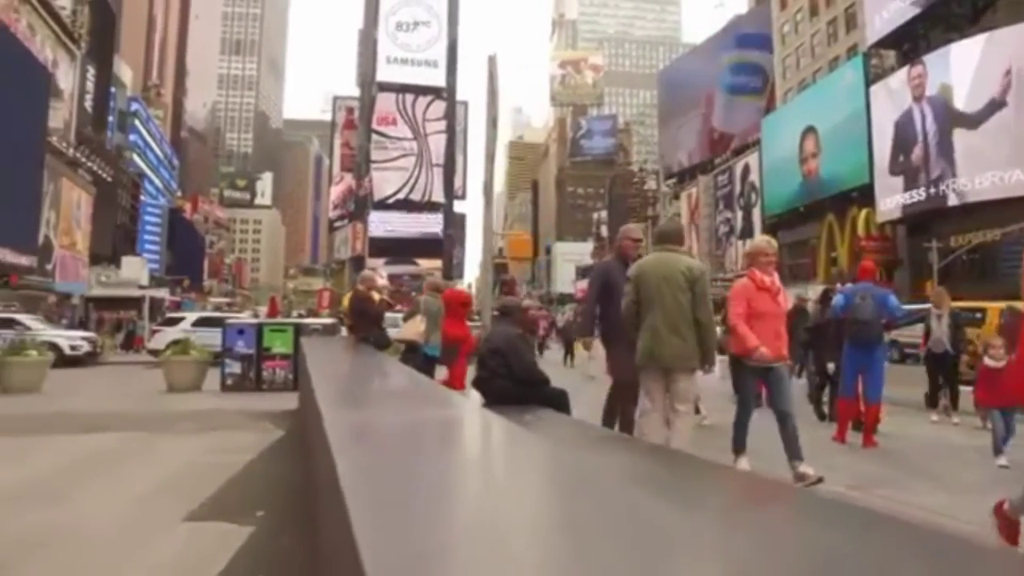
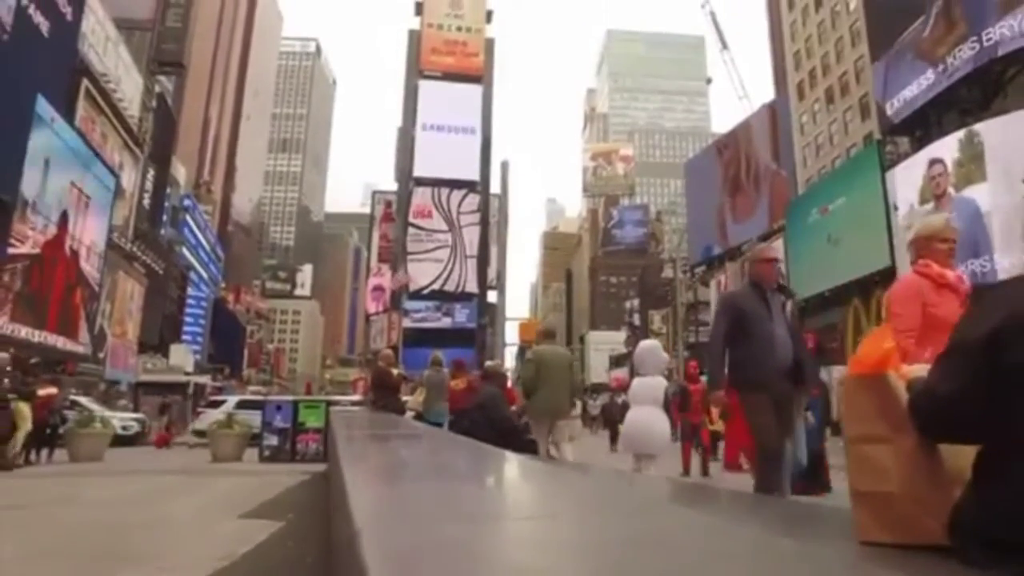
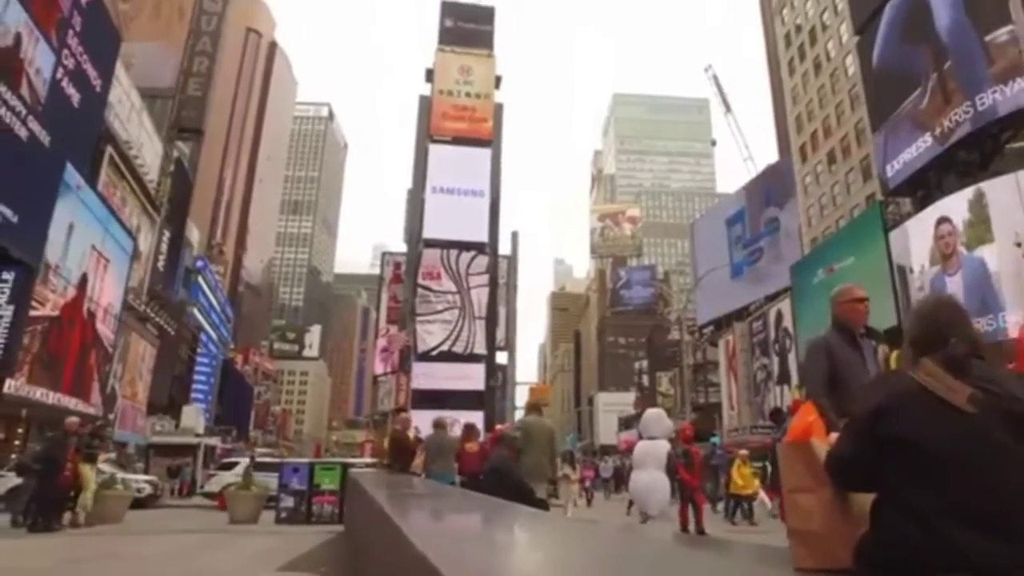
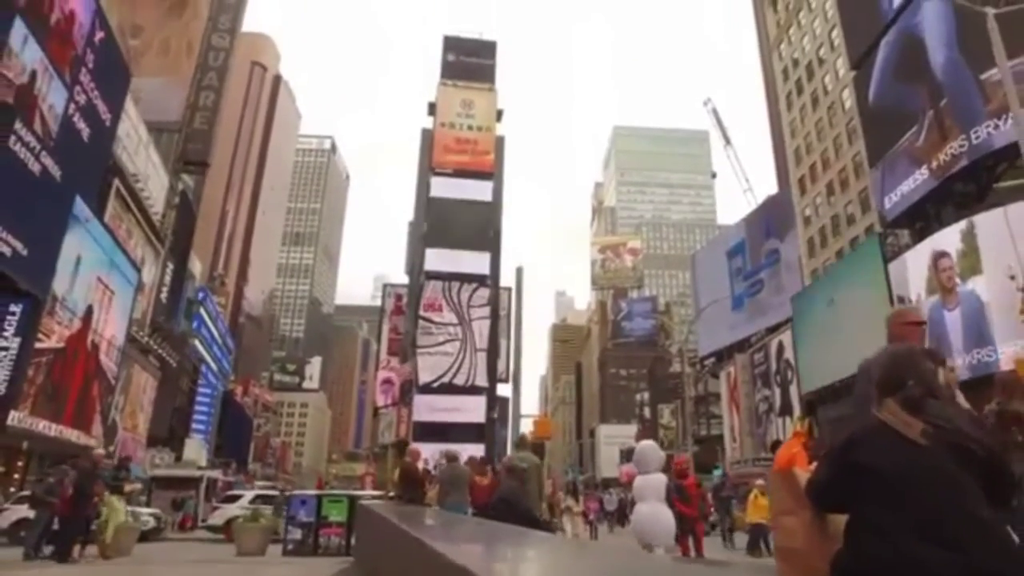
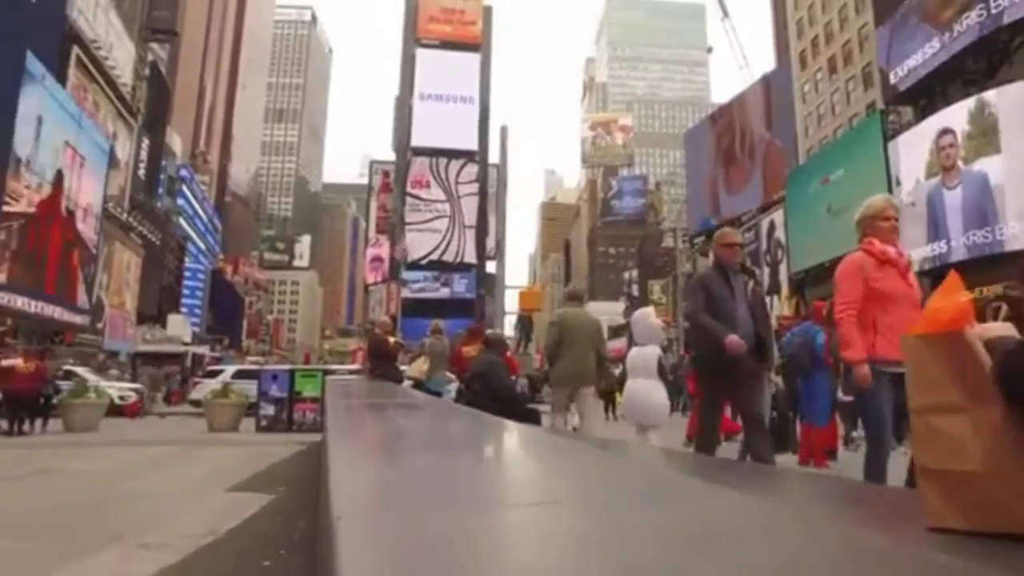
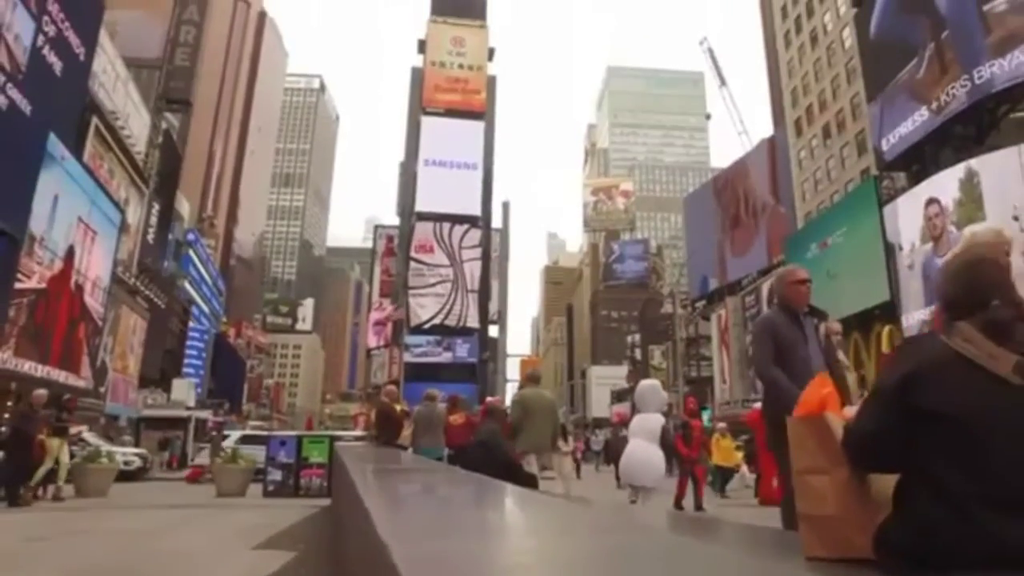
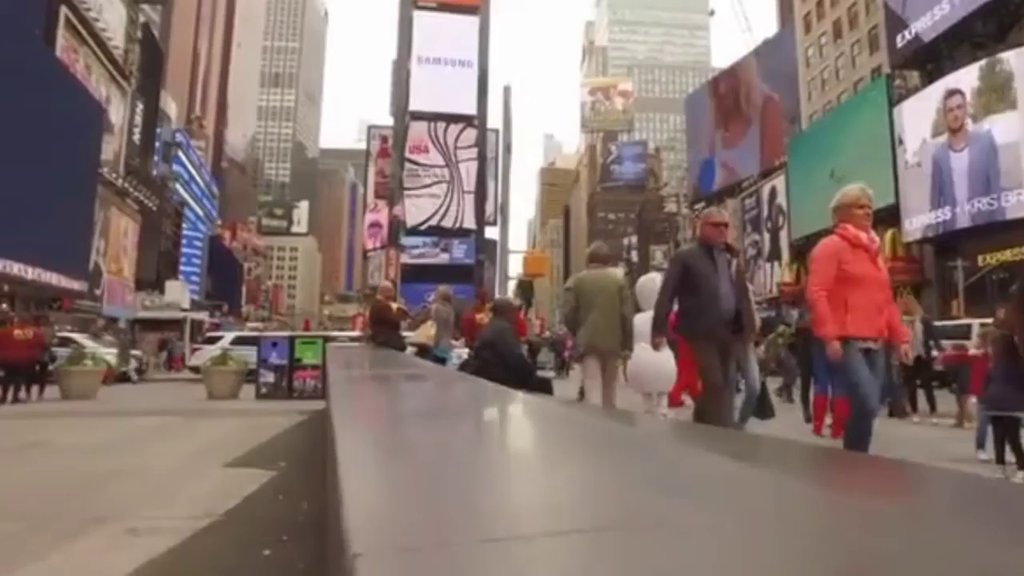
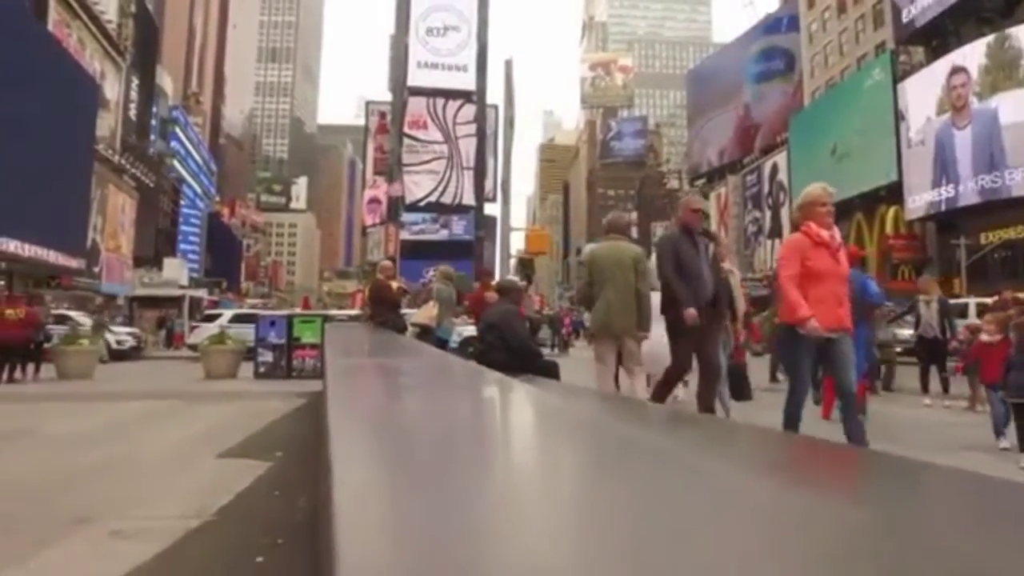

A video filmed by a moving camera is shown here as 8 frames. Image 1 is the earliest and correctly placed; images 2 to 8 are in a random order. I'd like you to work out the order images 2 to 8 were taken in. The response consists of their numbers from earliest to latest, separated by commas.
8, 7, 5, 2, 6, 3, 4
